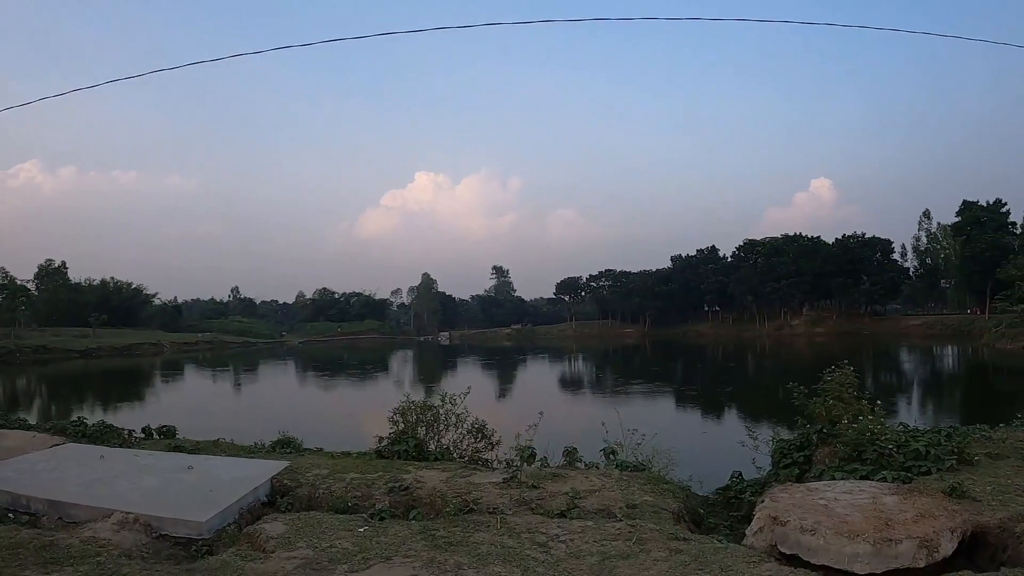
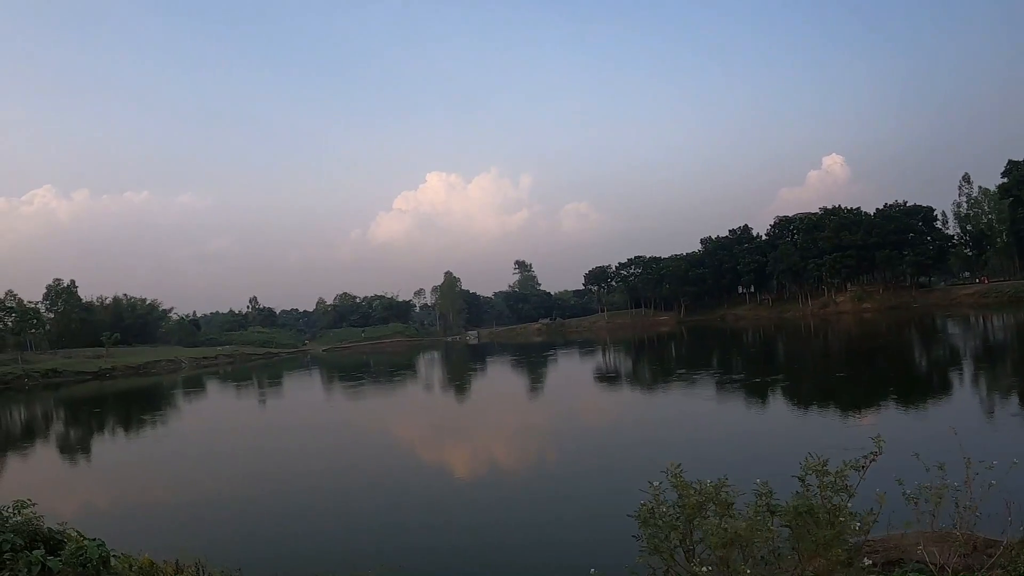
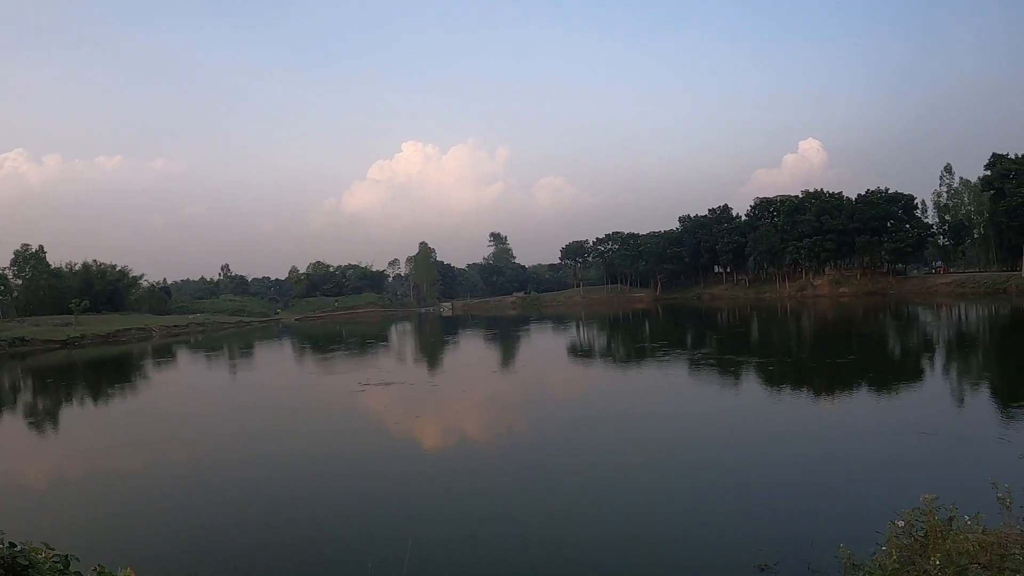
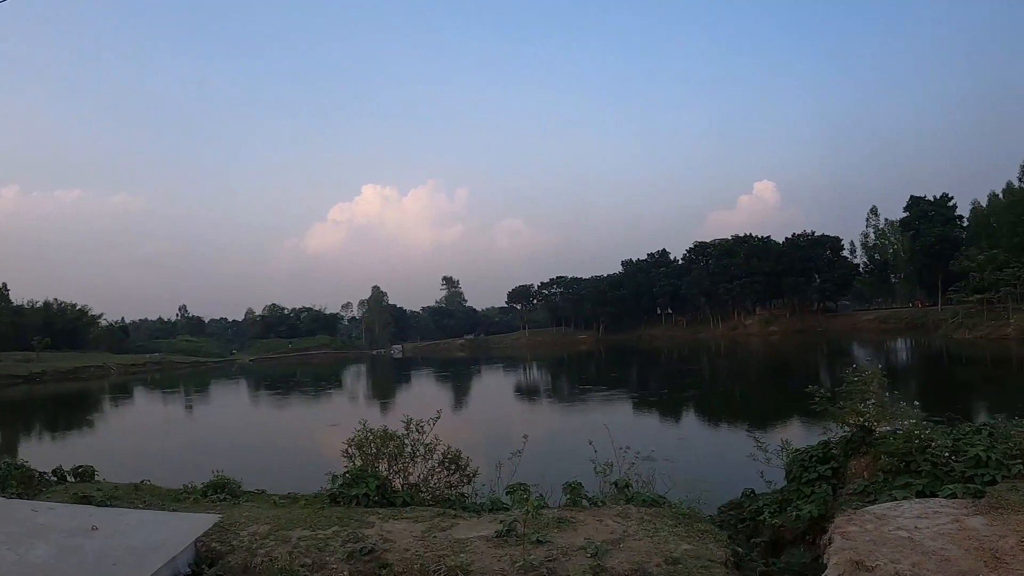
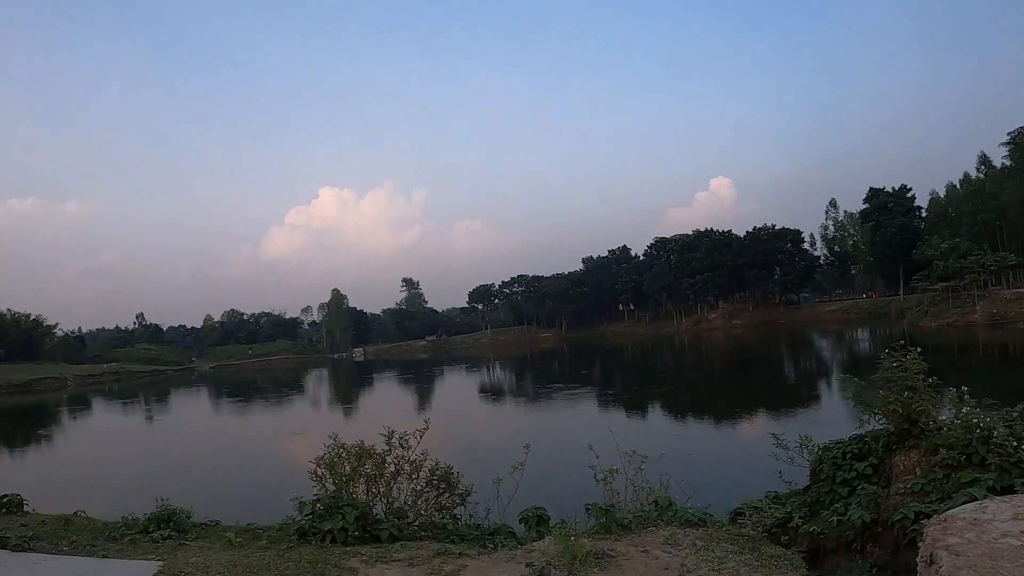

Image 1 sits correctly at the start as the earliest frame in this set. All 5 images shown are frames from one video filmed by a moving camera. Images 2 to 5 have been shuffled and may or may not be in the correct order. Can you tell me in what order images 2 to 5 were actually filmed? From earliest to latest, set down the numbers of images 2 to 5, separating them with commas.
4, 5, 2, 3
